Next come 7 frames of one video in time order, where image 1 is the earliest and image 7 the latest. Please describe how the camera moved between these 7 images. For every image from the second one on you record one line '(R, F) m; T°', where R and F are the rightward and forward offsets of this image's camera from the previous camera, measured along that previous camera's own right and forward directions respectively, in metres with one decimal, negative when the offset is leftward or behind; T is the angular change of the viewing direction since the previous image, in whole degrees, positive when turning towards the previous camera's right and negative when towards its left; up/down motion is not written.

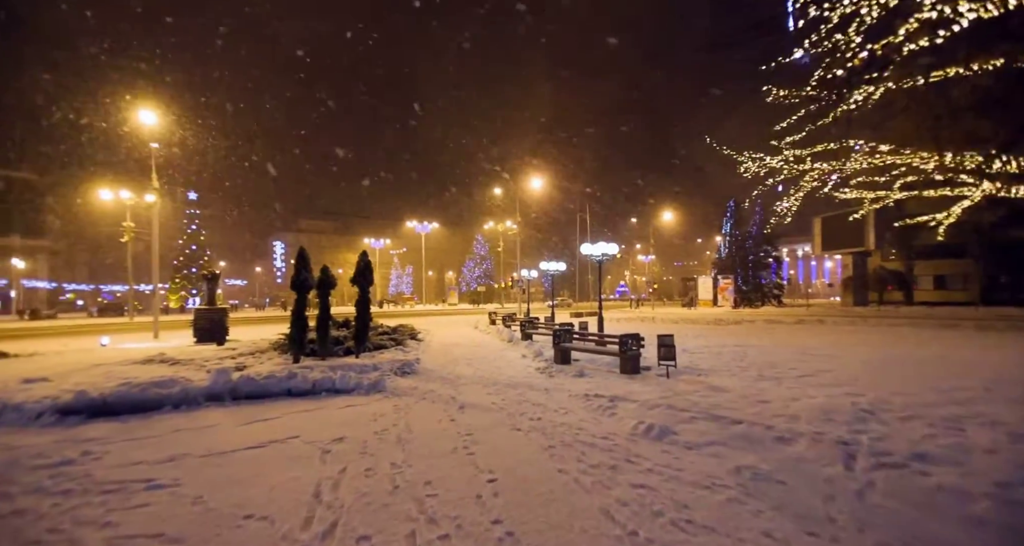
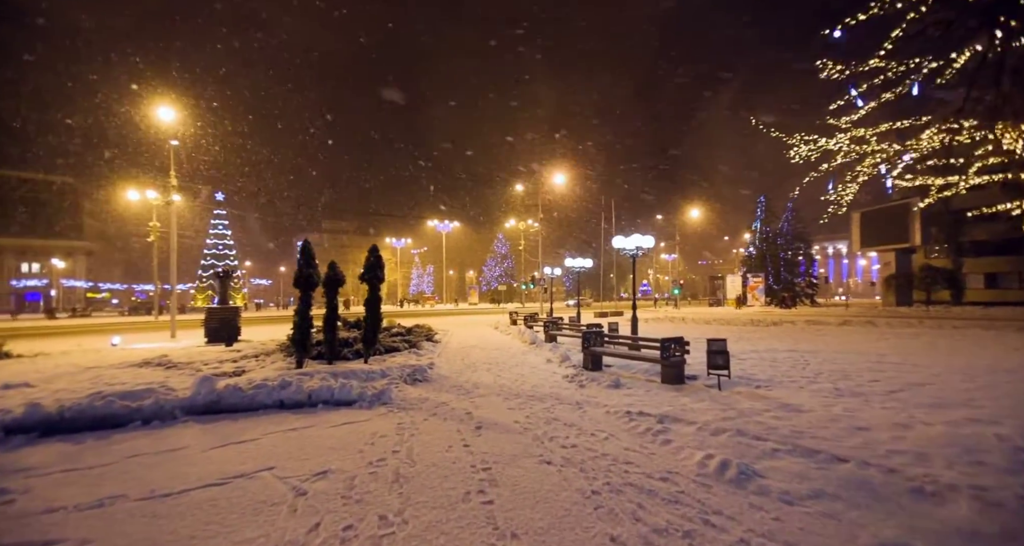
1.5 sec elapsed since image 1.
(-0.1, +1.4) m; -2°
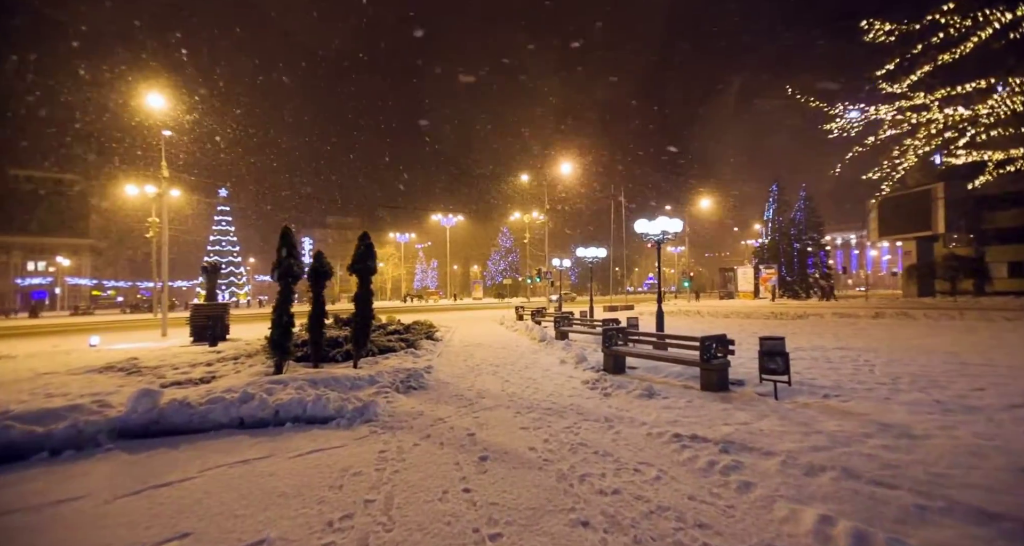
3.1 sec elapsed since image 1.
(-0.1, +1.7) m; -1°
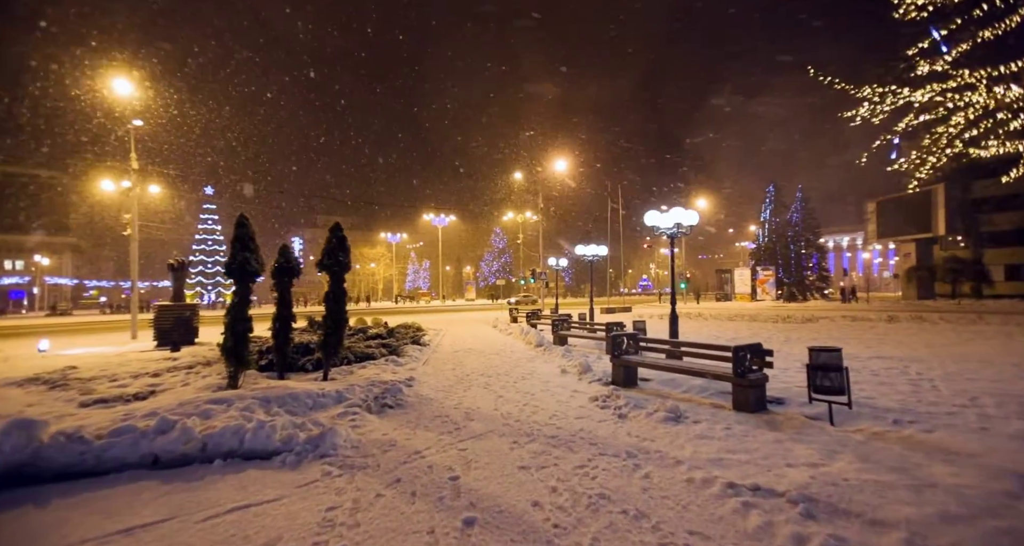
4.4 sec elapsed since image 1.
(0.0, +1.5) m; +1°
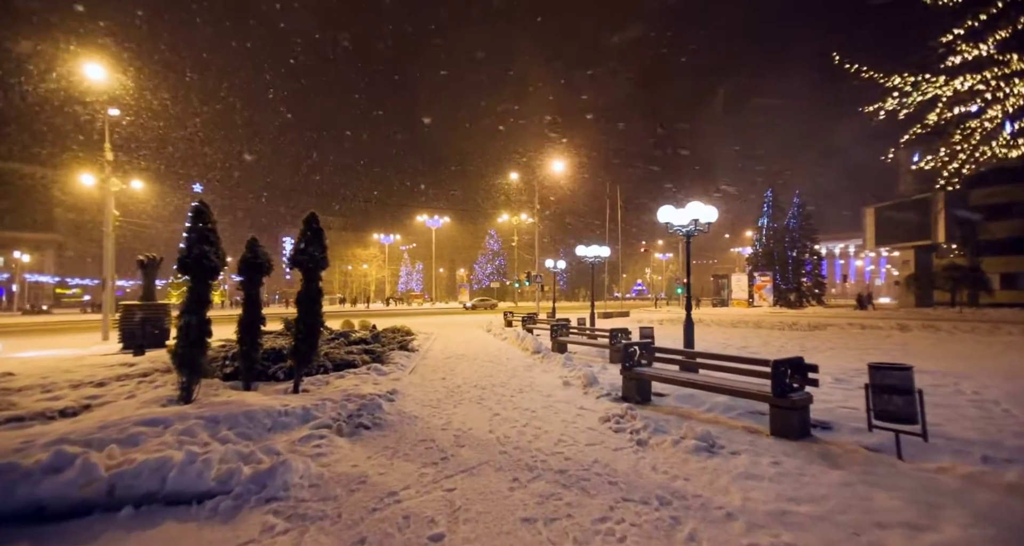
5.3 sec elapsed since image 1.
(-0.1, +1.2) m; +1°
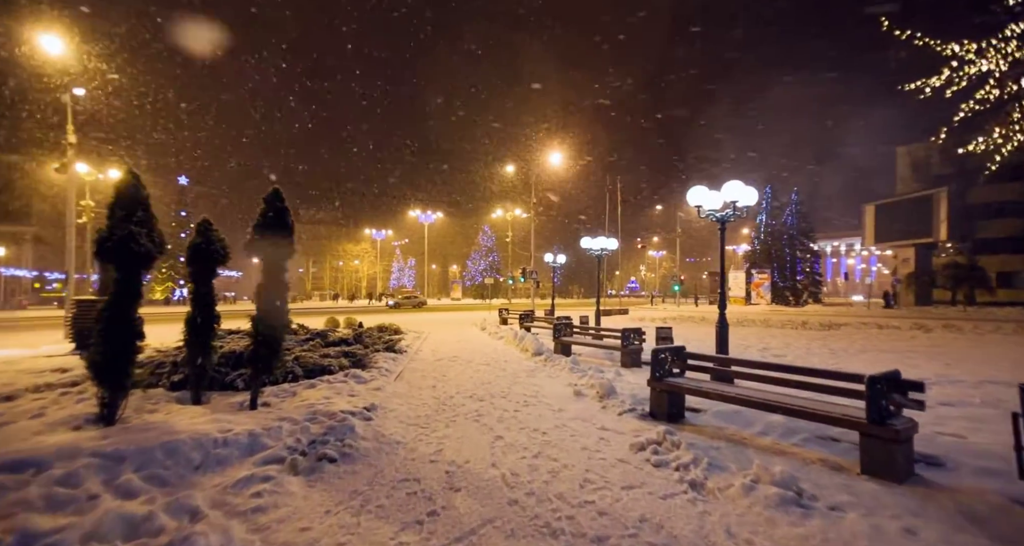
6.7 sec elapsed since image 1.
(-0.2, +1.6) m; +1°
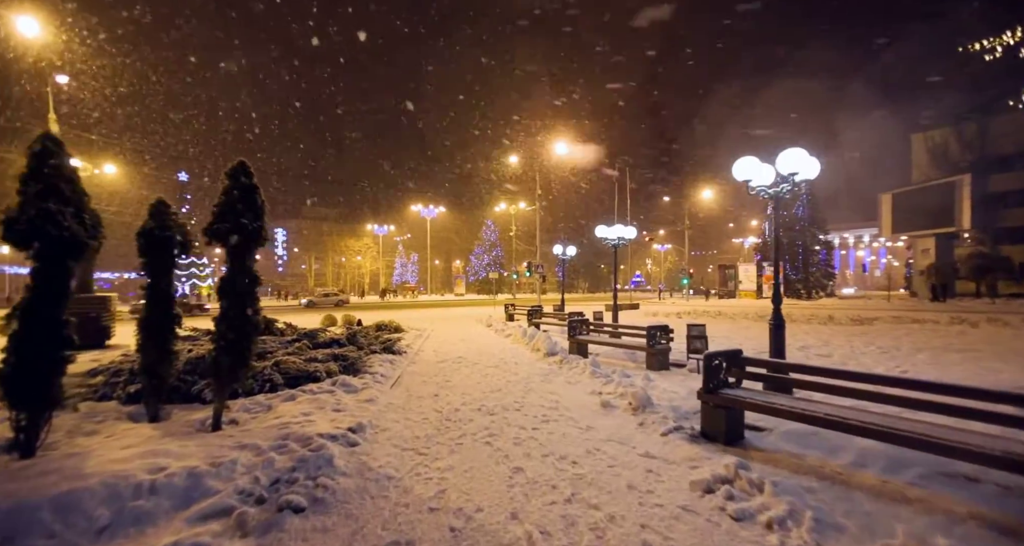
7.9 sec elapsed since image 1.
(-0.2, +1.4) m; 0°
